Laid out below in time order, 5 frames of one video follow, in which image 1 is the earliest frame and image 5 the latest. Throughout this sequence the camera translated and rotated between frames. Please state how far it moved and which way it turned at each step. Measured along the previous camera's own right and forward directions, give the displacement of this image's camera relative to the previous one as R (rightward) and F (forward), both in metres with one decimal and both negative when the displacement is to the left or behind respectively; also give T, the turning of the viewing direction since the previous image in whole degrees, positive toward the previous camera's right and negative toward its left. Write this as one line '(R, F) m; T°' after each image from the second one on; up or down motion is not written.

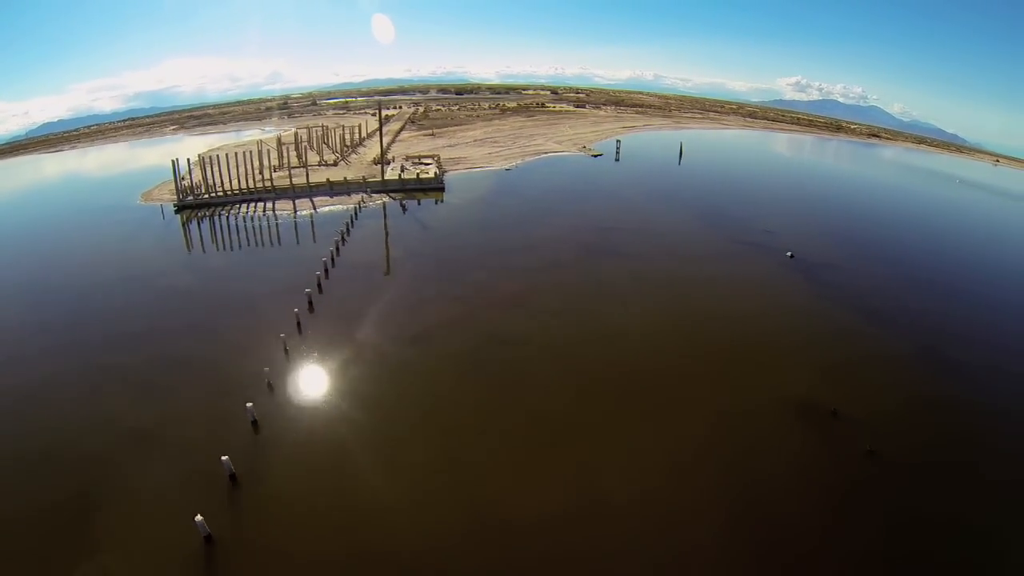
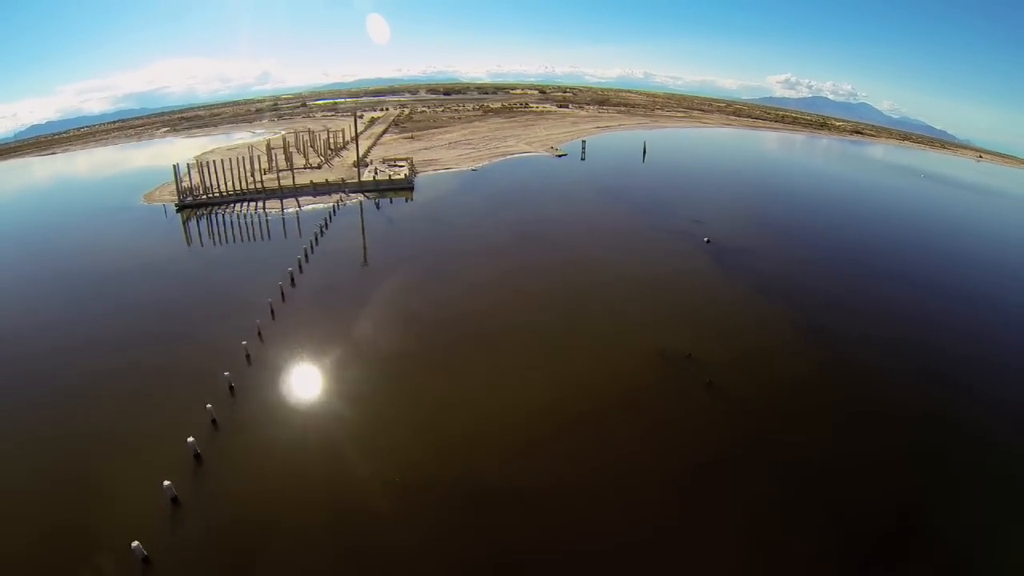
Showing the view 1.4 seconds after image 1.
(+0.6, -1.1) m; +1°
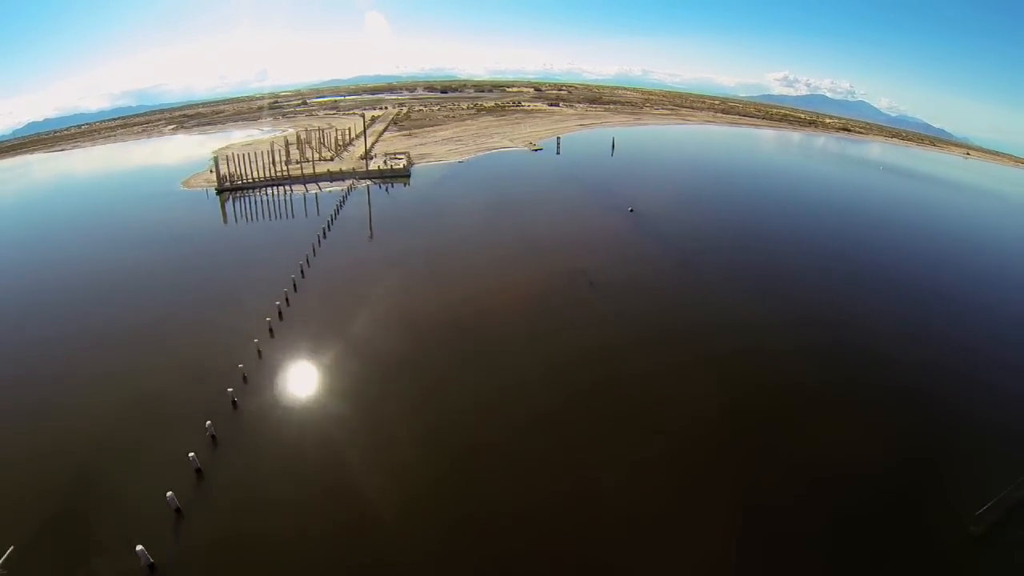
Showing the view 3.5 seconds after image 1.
(+0.5, -2.1) m; 0°
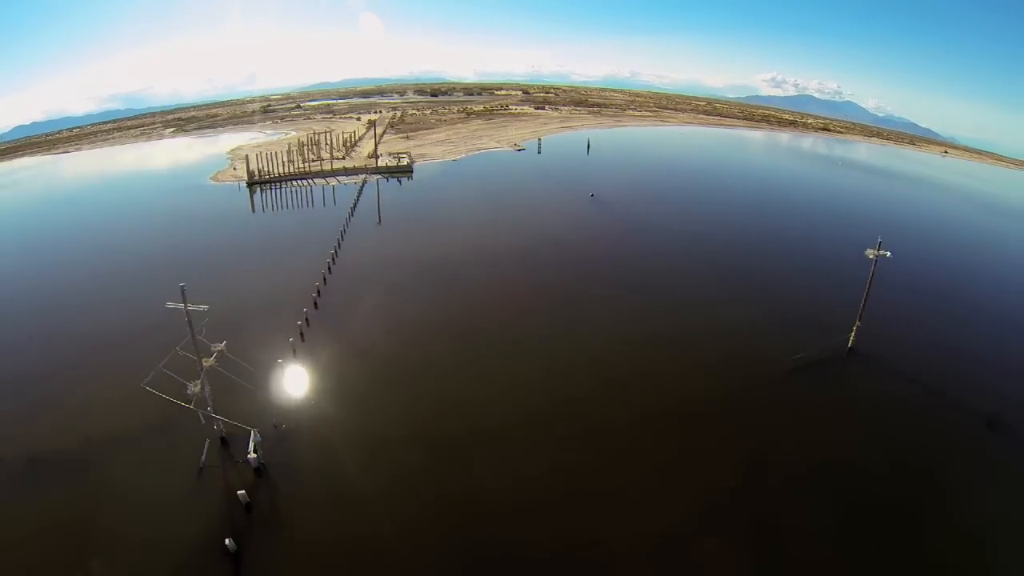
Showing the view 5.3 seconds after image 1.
(+0.1, -2.1) m; +1°
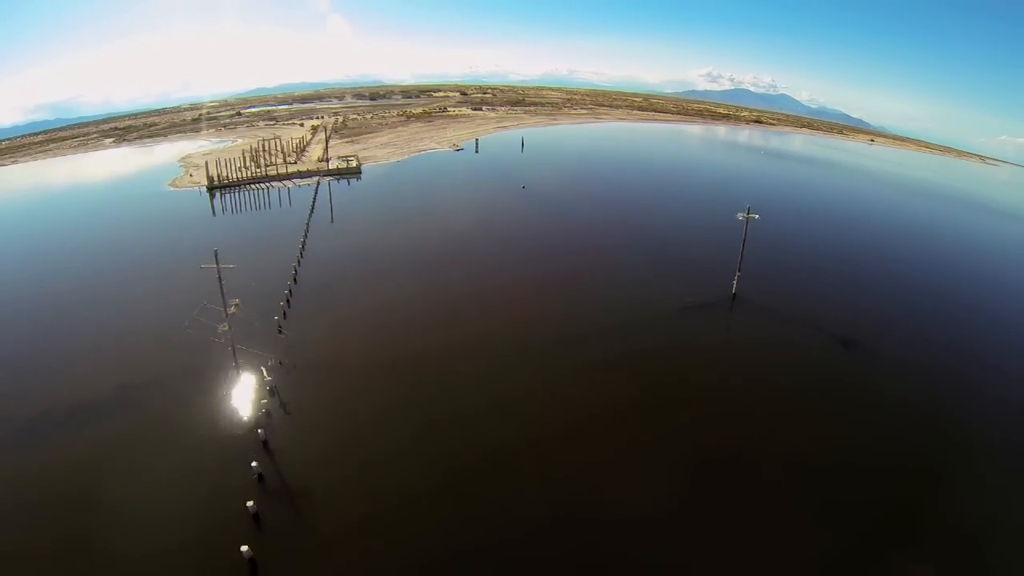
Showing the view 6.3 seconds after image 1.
(+0.2, -1.9) m; +6°
